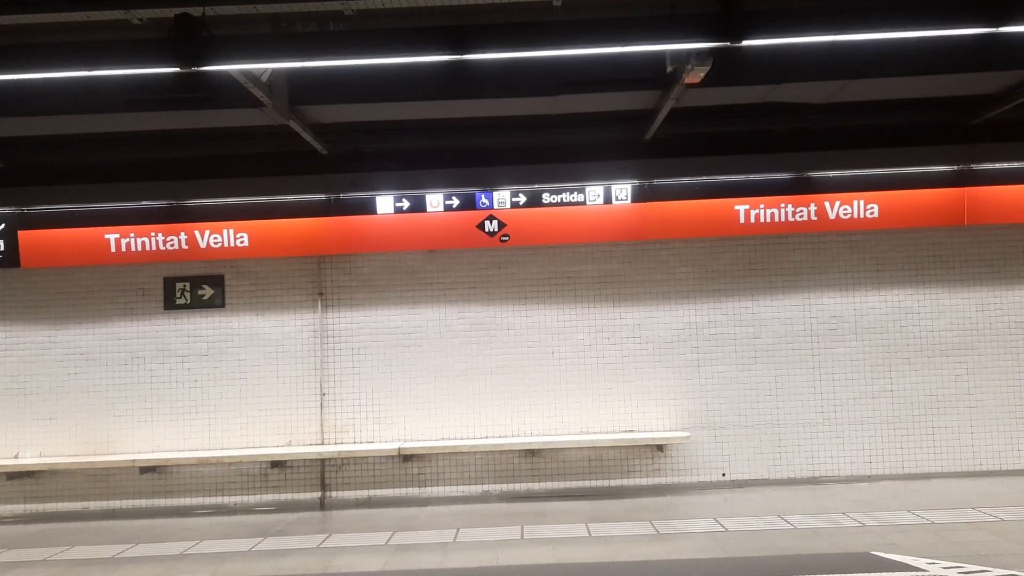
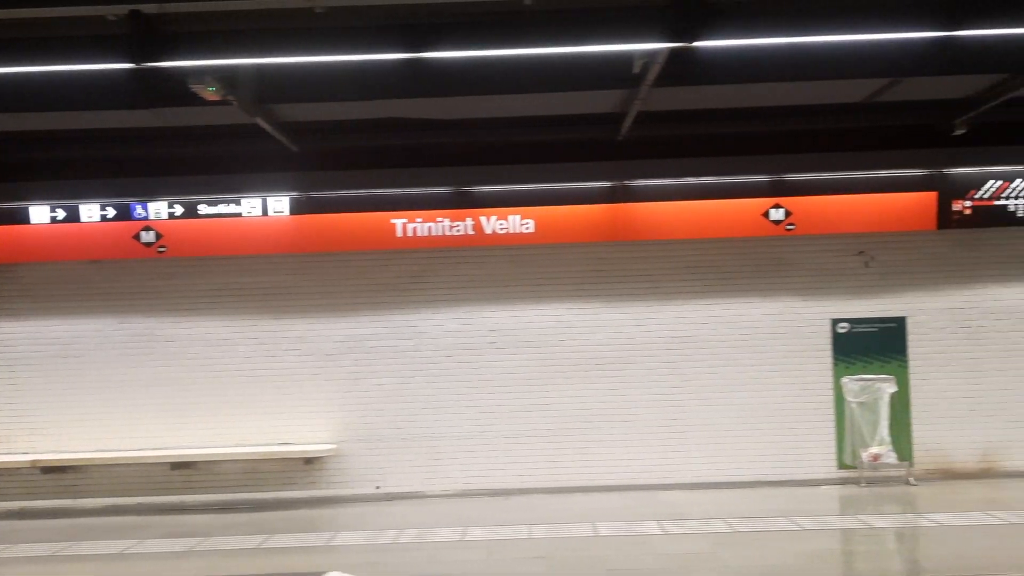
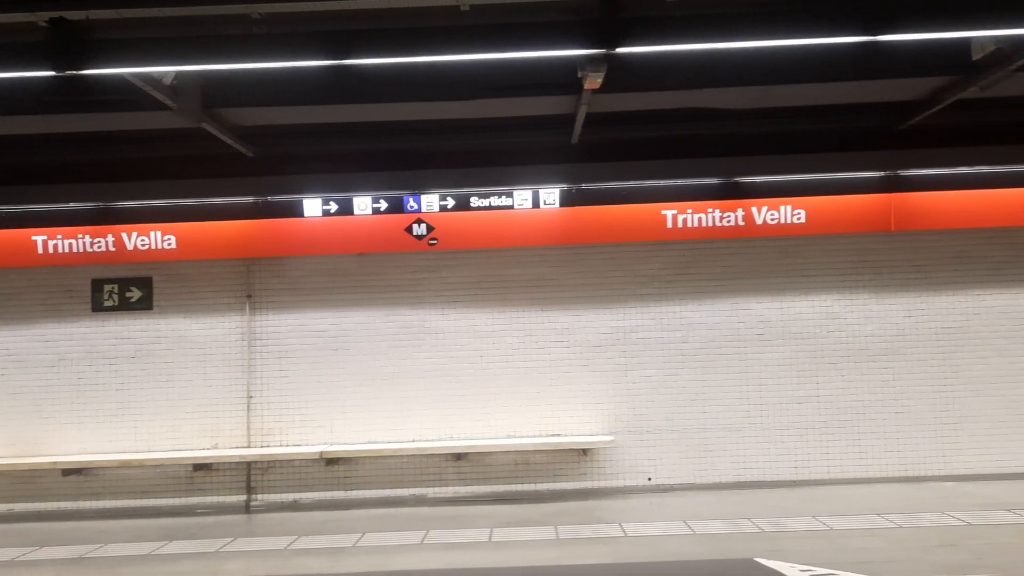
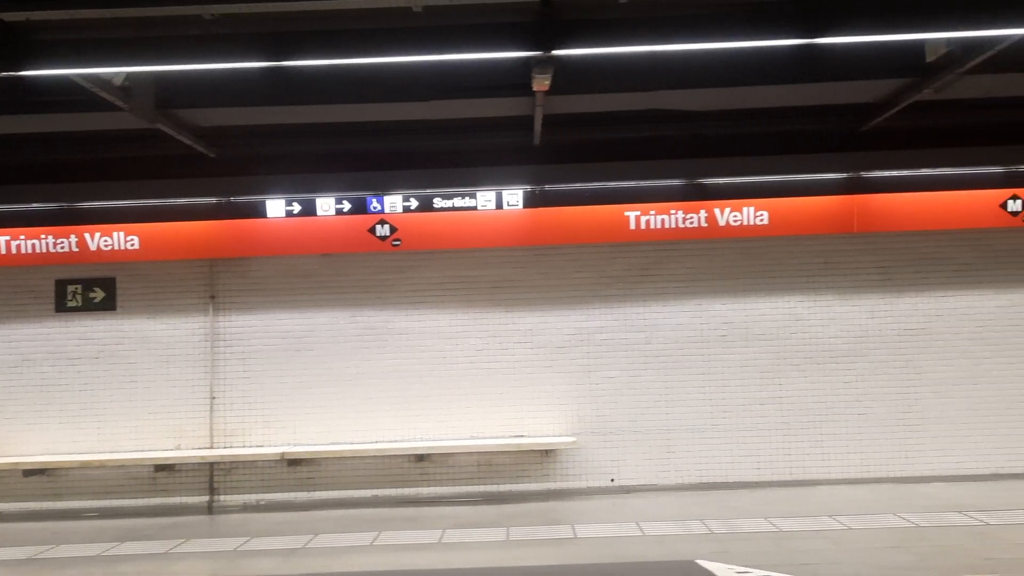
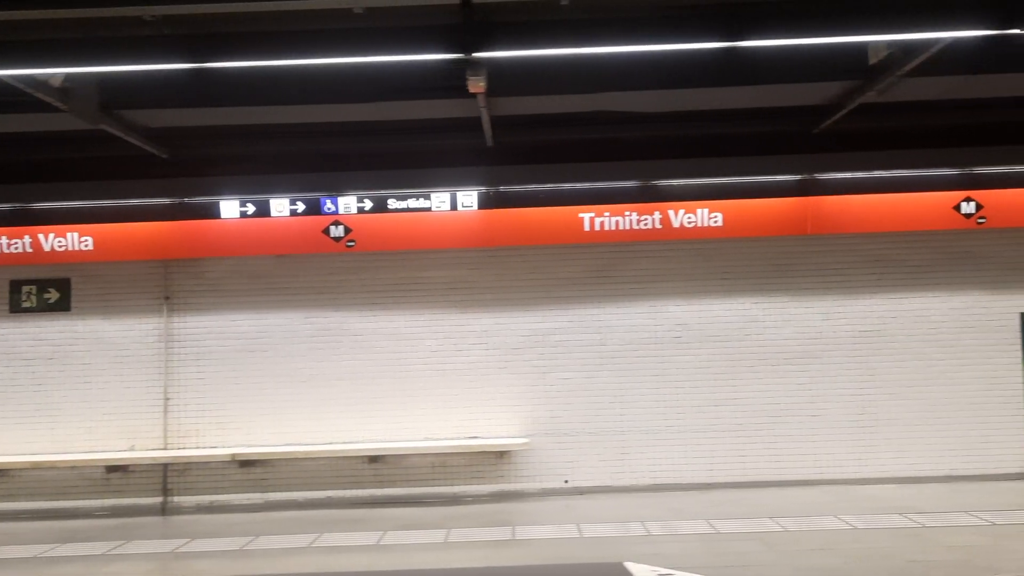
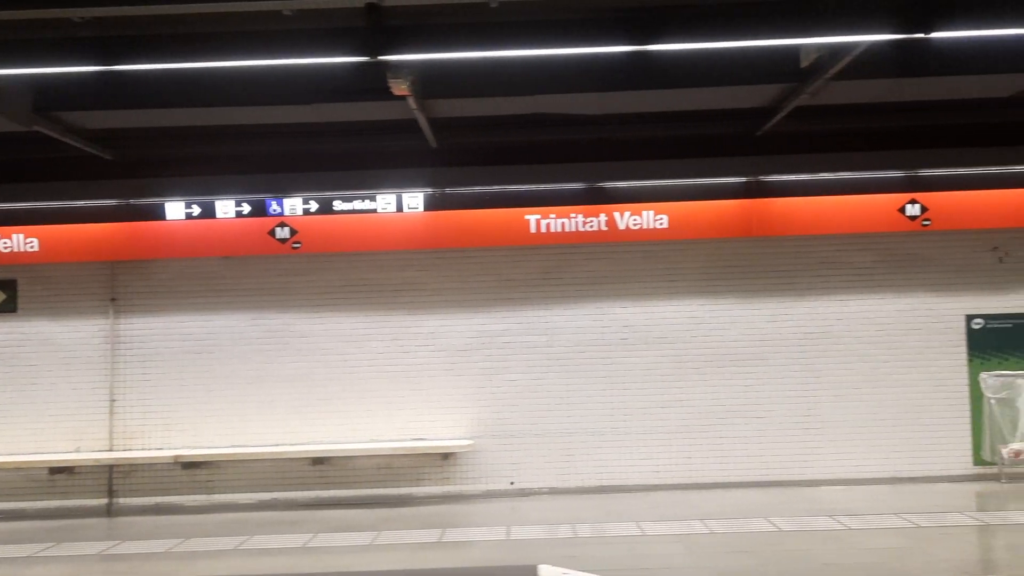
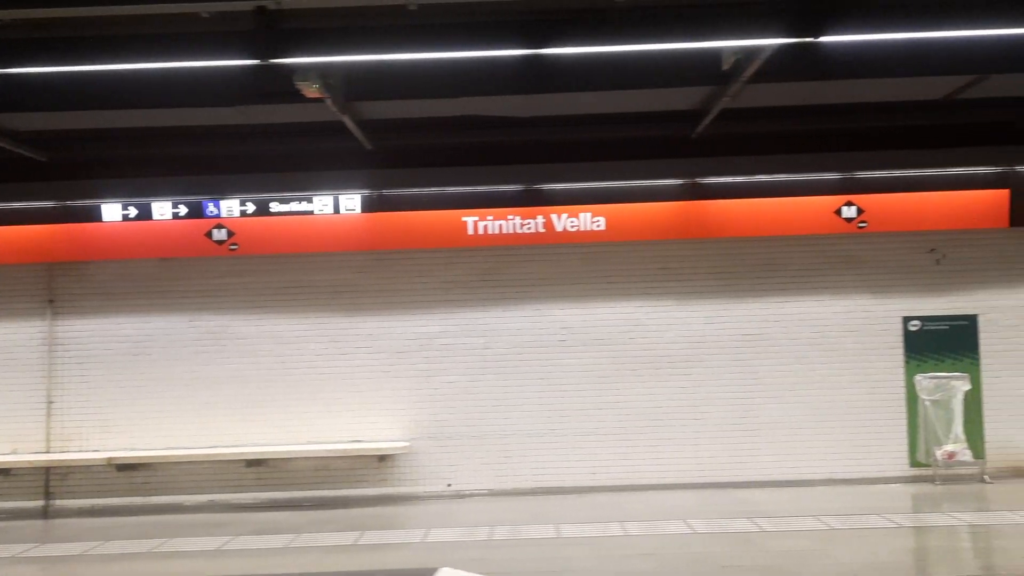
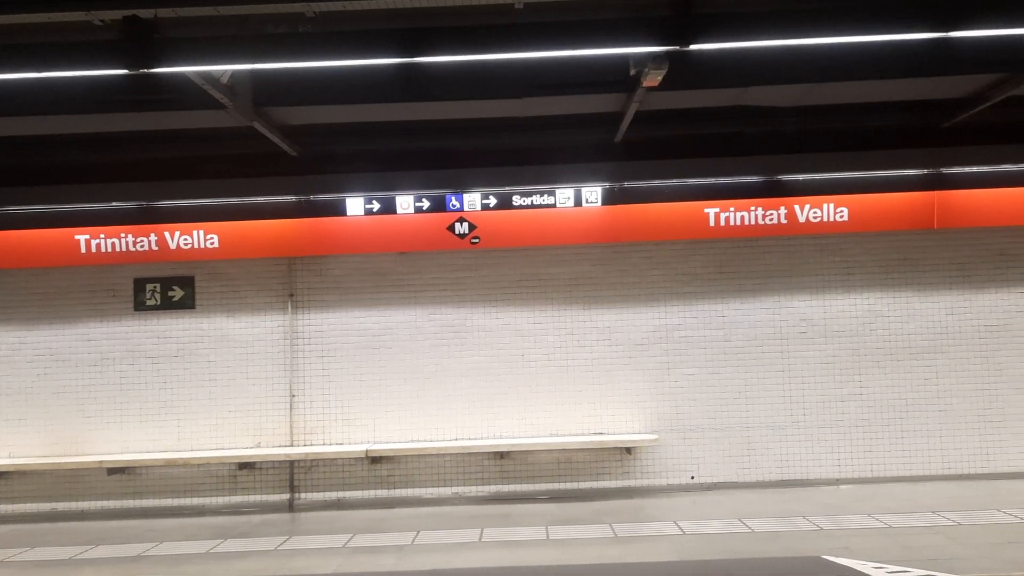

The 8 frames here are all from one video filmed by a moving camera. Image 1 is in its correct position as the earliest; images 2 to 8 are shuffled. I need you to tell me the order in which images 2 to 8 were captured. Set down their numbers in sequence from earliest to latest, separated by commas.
8, 3, 4, 5, 6, 7, 2
